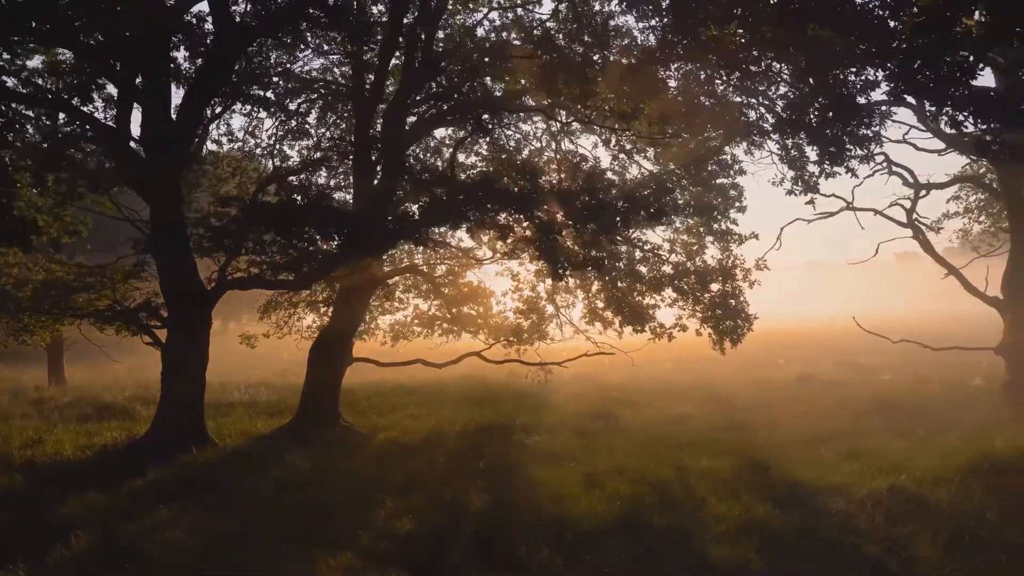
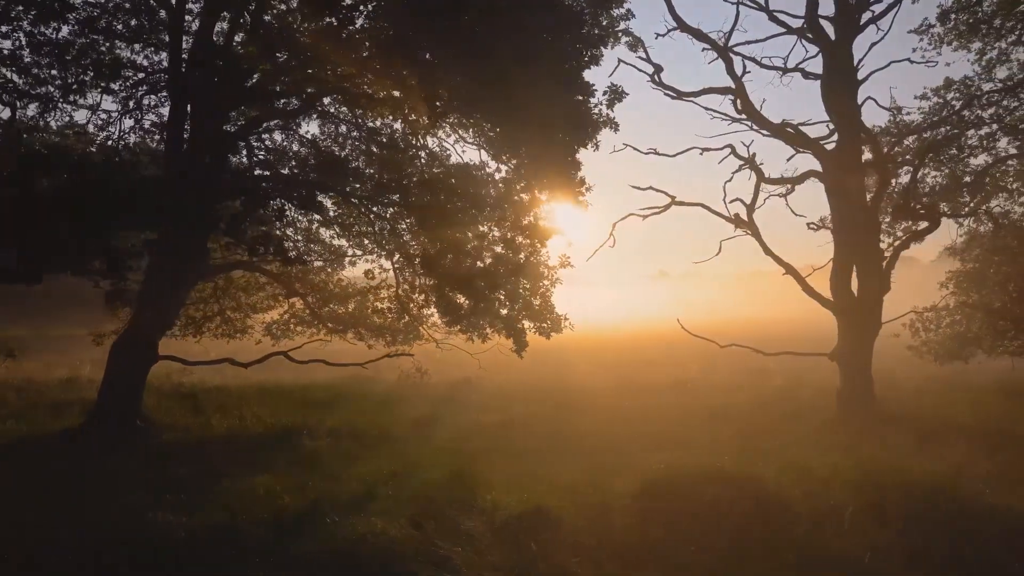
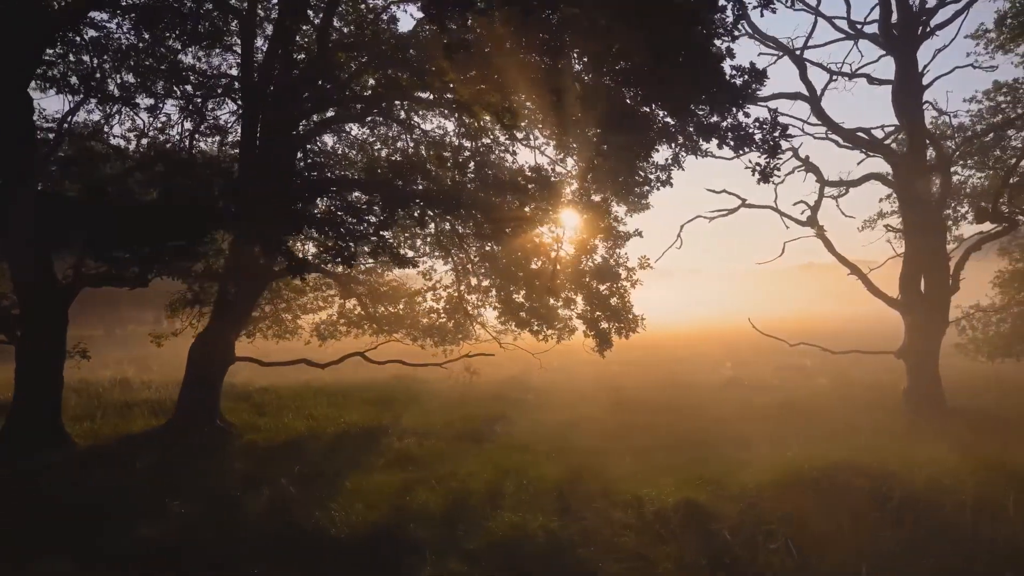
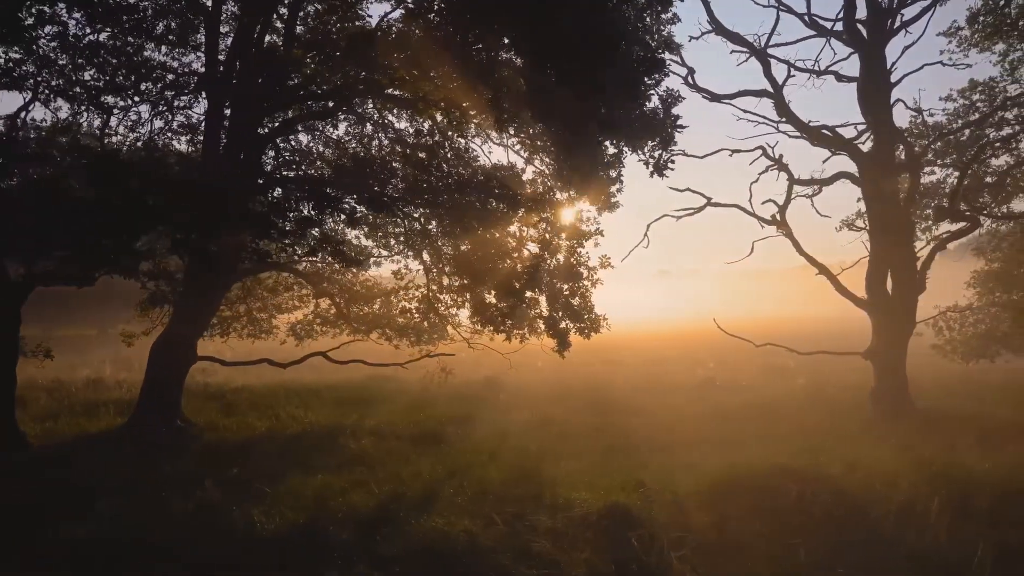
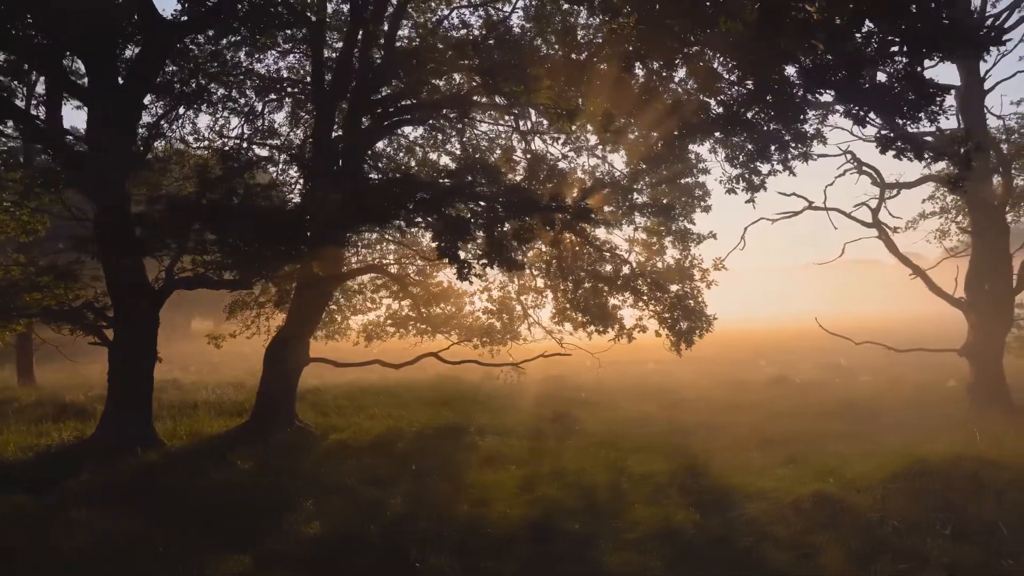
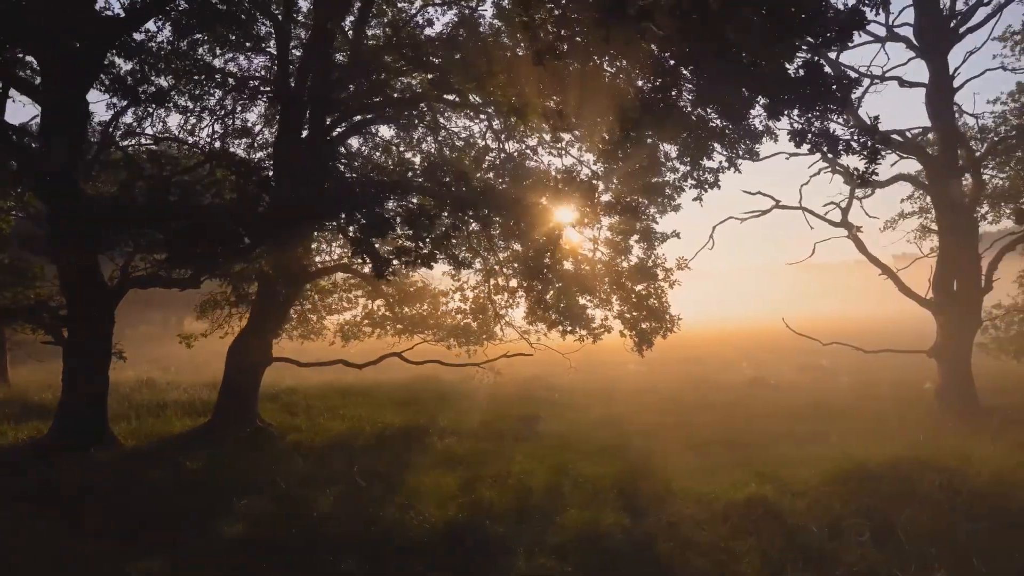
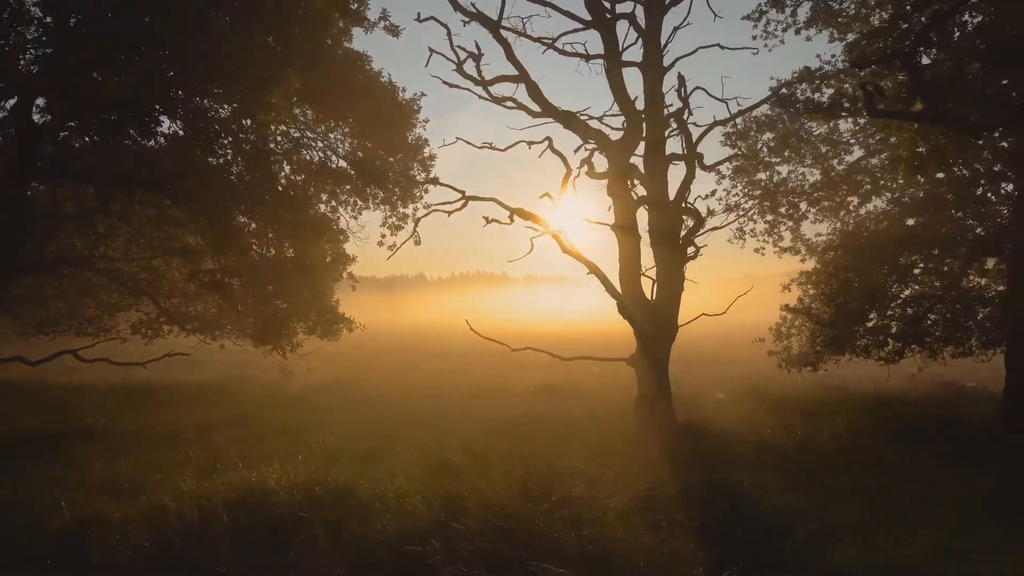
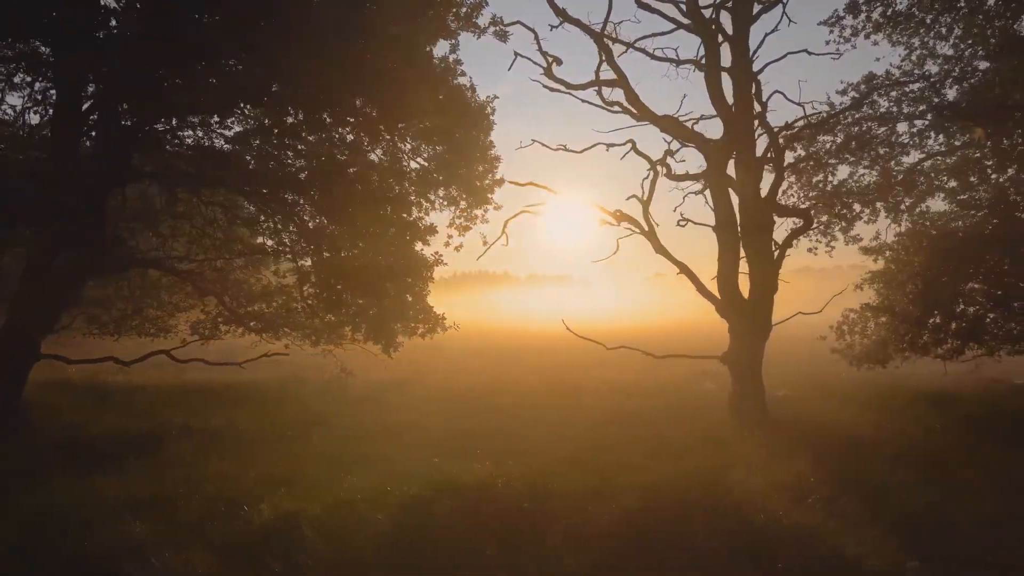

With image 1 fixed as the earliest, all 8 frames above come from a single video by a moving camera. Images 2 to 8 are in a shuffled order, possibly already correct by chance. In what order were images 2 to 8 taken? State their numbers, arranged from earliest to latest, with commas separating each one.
5, 6, 3, 4, 2, 8, 7
